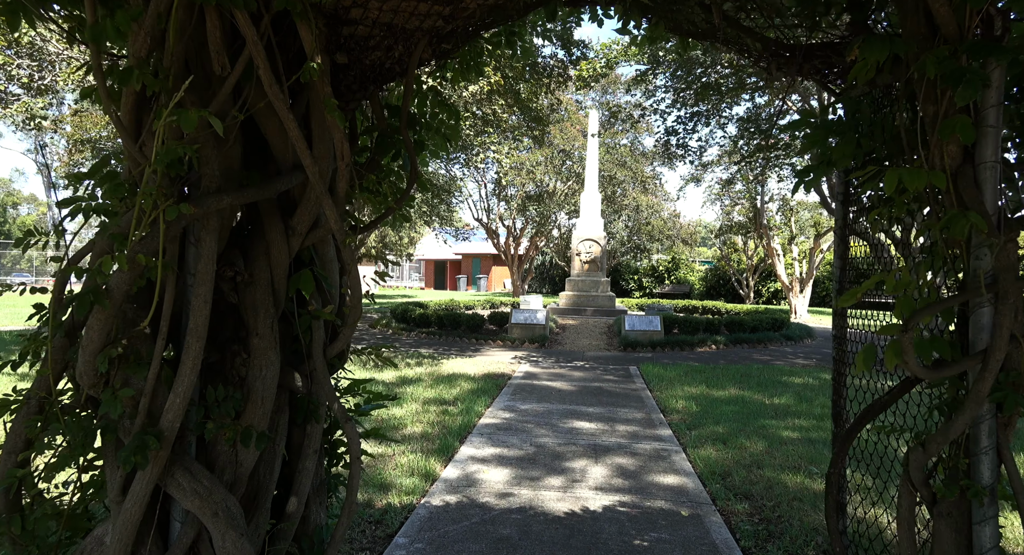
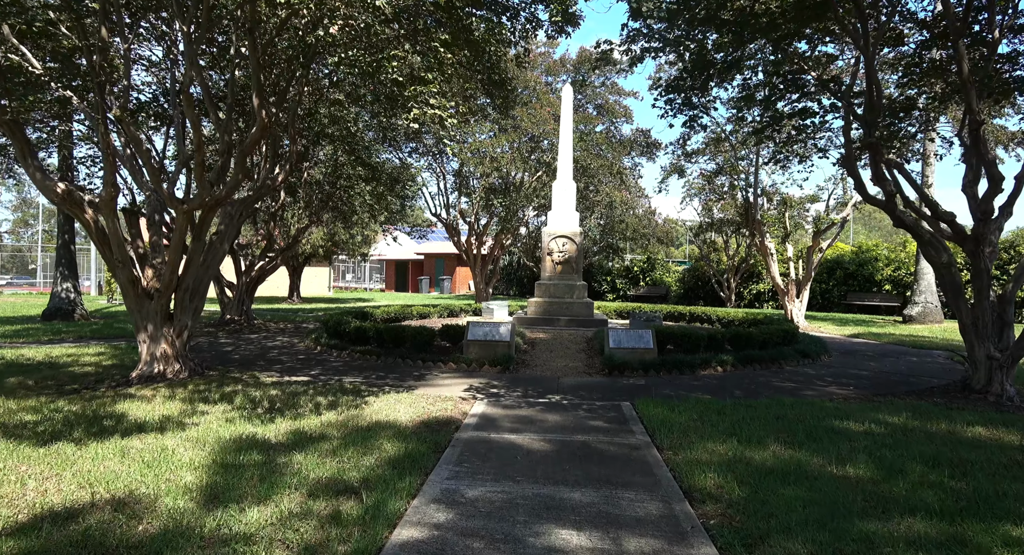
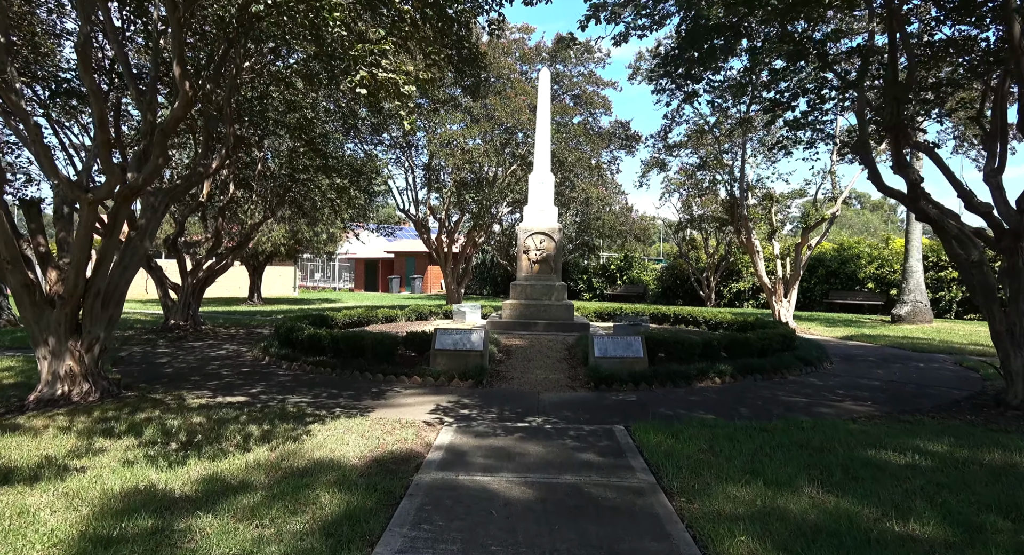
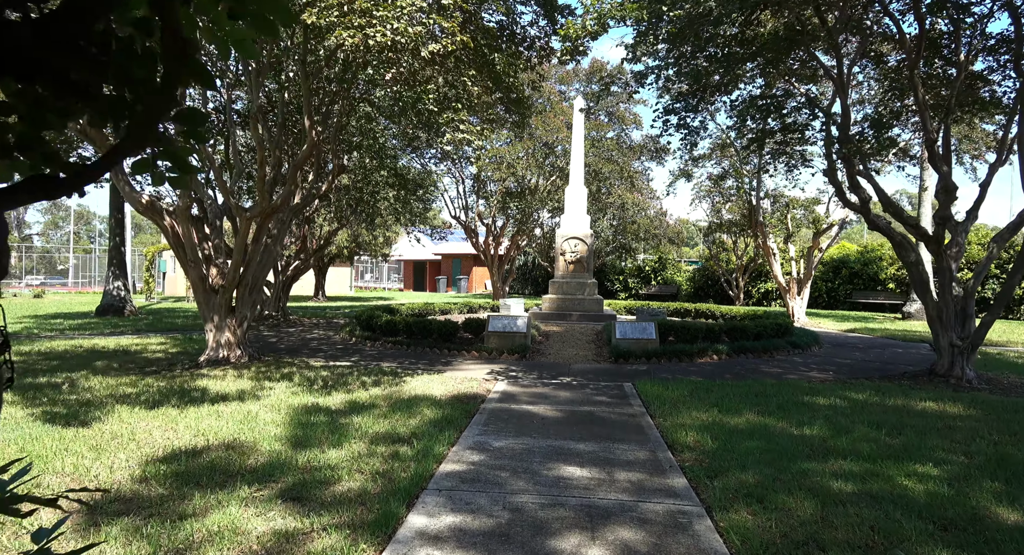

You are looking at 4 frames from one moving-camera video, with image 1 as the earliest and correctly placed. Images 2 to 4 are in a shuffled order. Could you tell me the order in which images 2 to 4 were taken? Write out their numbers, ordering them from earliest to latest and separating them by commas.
4, 2, 3
